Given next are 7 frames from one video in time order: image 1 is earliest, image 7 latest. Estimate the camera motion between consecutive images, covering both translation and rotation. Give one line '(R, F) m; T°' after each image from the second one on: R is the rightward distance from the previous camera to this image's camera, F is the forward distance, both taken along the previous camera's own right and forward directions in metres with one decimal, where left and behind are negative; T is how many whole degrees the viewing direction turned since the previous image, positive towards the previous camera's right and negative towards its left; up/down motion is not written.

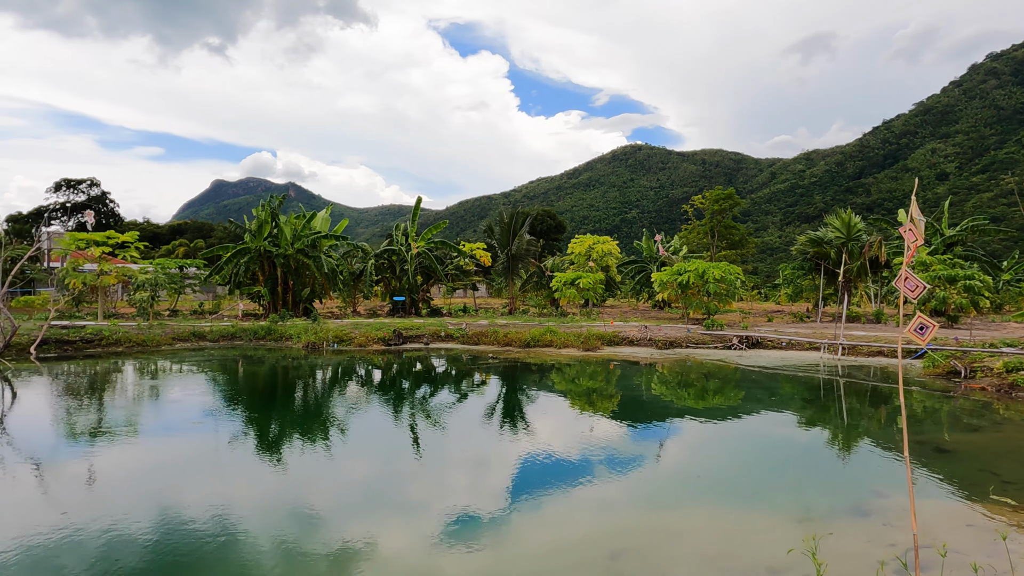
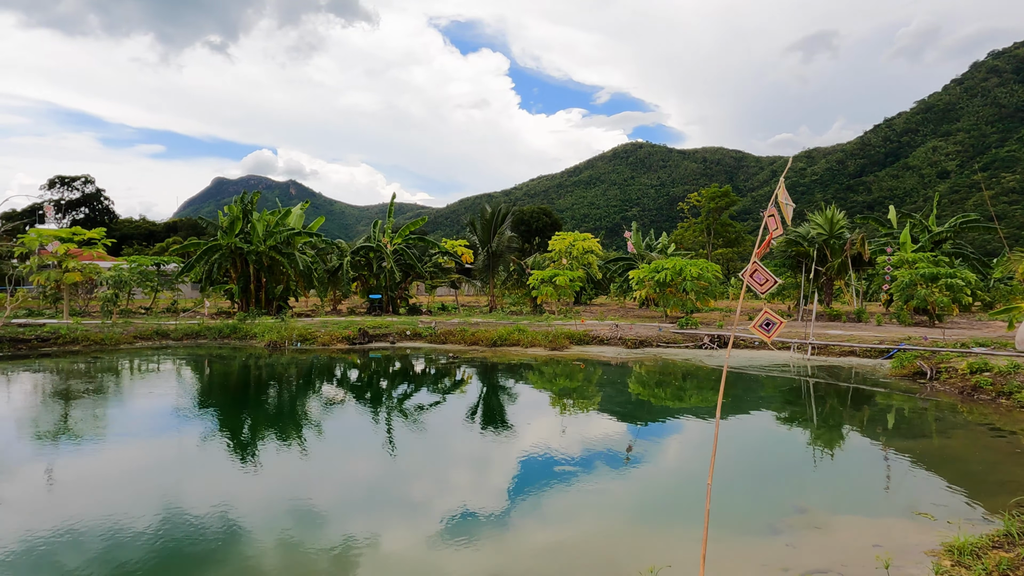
(+0.3, +0.1) m; 0°
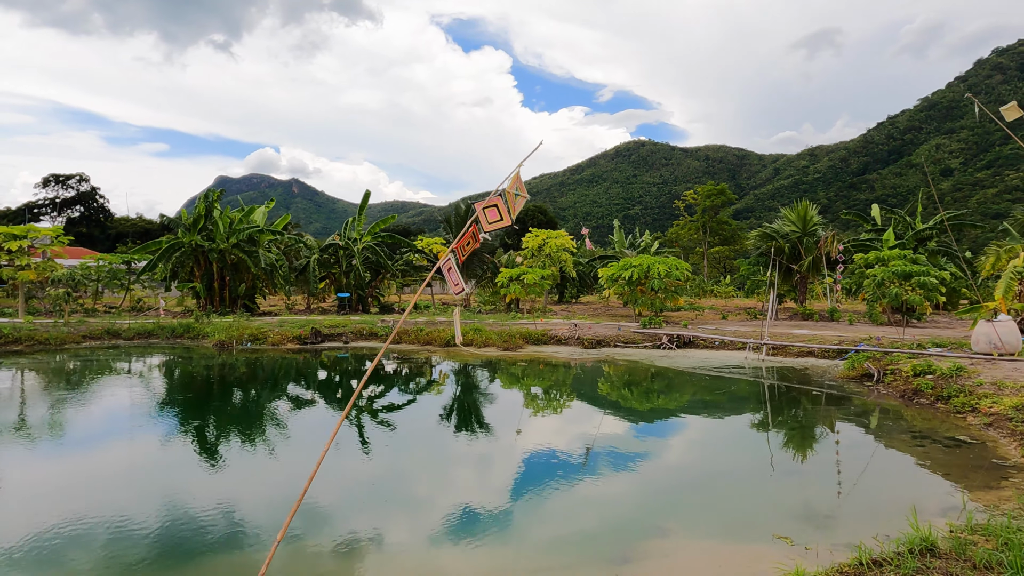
(+0.4, +0.1) m; 0°
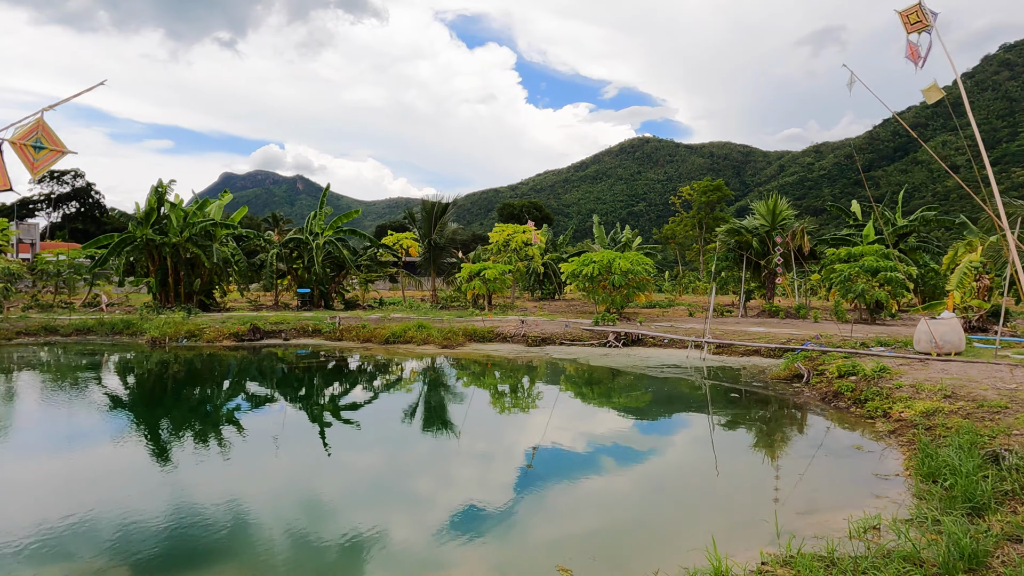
(+0.5, +0.2) m; 0°
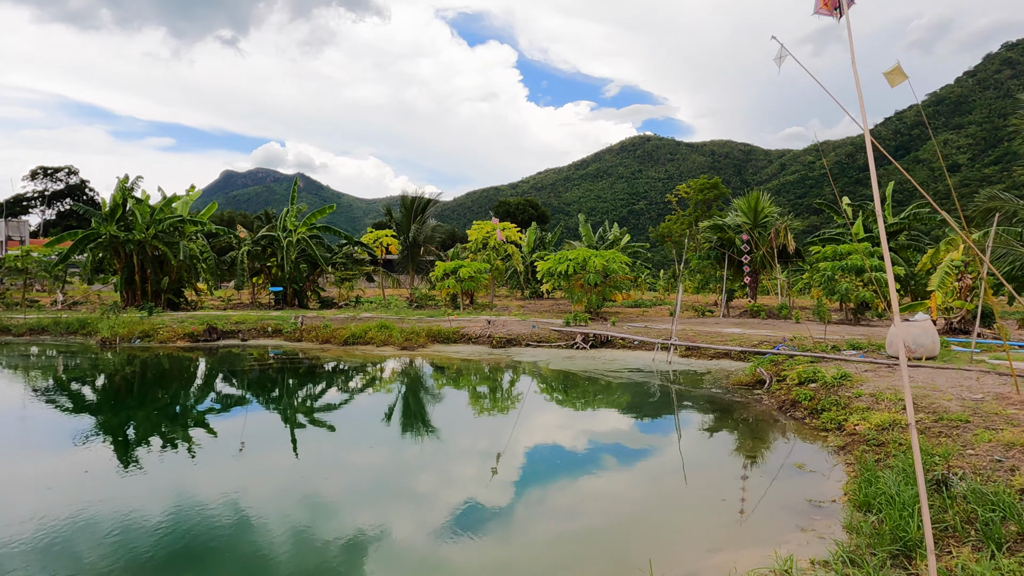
(+0.3, +0.2) m; 0°
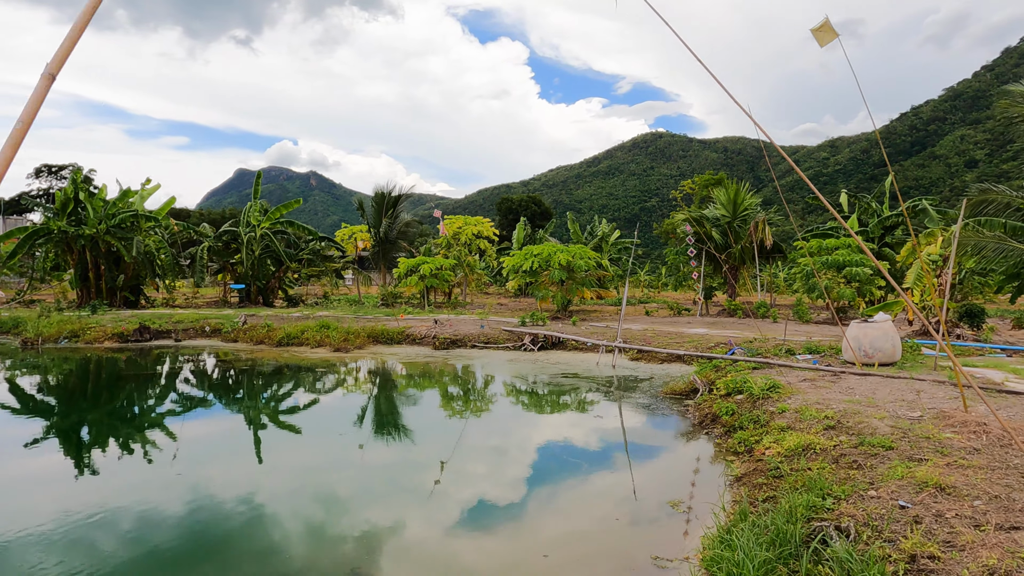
(+0.5, +0.3) m; -1°
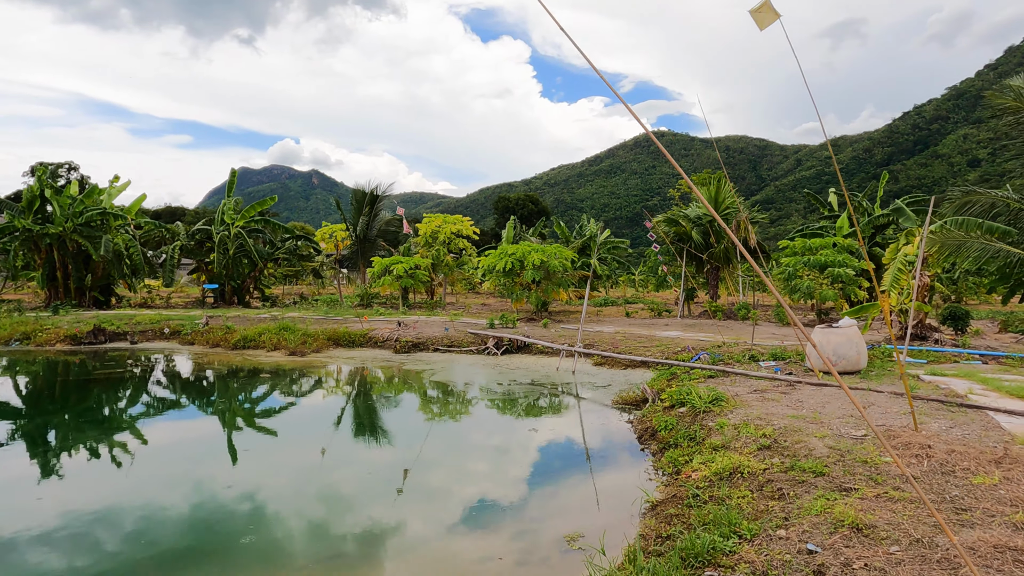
(+0.3, +0.1) m; 0°
